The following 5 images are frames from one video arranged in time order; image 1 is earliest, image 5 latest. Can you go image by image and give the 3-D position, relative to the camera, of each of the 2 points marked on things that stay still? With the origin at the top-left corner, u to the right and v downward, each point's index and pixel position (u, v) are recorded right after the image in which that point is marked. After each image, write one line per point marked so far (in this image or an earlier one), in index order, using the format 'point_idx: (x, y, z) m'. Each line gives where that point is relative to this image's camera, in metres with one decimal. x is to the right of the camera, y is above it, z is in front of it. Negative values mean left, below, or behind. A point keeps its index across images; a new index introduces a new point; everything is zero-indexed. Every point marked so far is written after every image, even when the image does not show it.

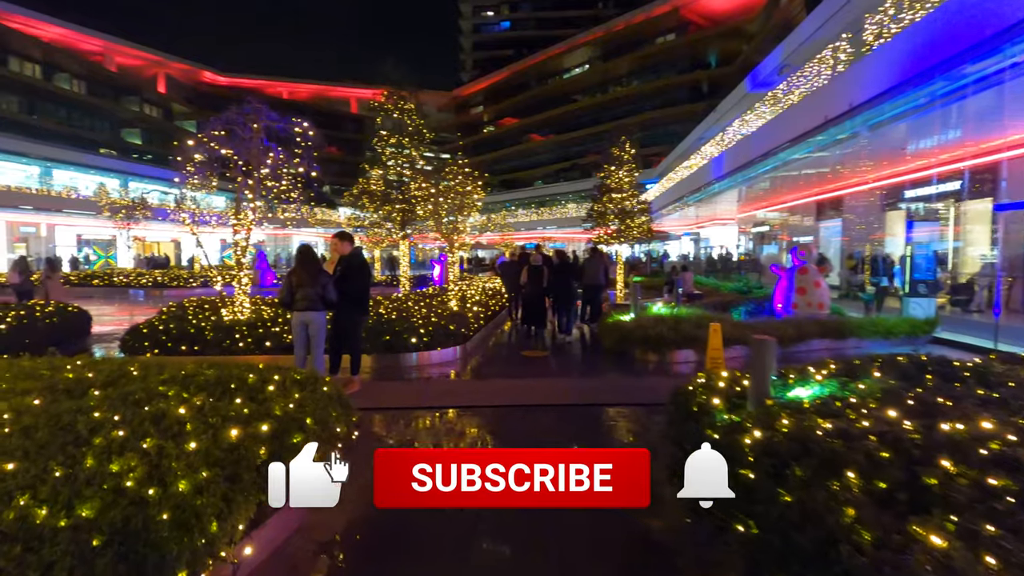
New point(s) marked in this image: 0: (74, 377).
0: (-3.3, -0.7, +4.3) m
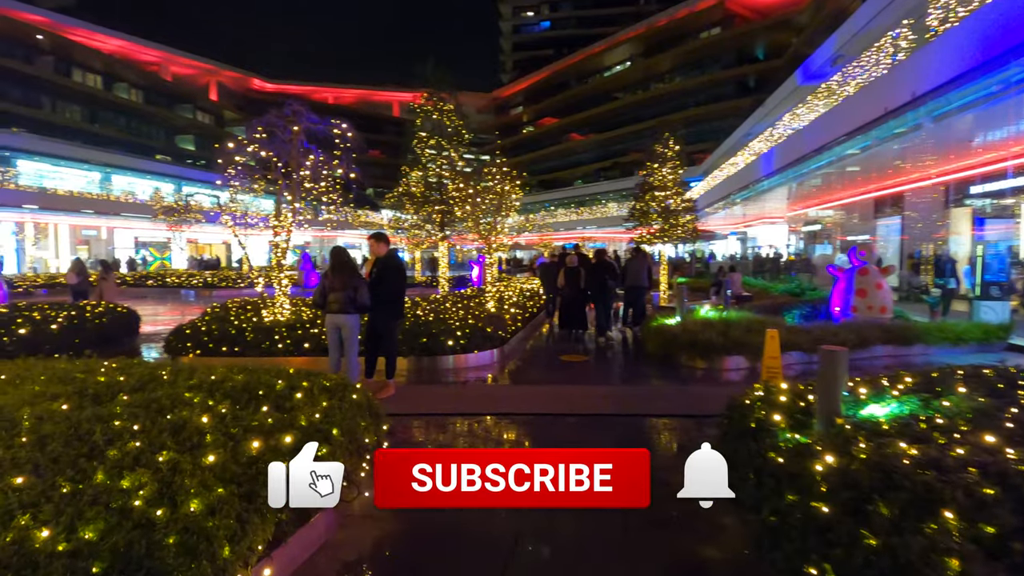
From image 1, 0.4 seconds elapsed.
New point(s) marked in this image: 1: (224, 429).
0: (-3.0, -0.7, +4.3) m
1: (-1.6, -0.8, +3.2) m
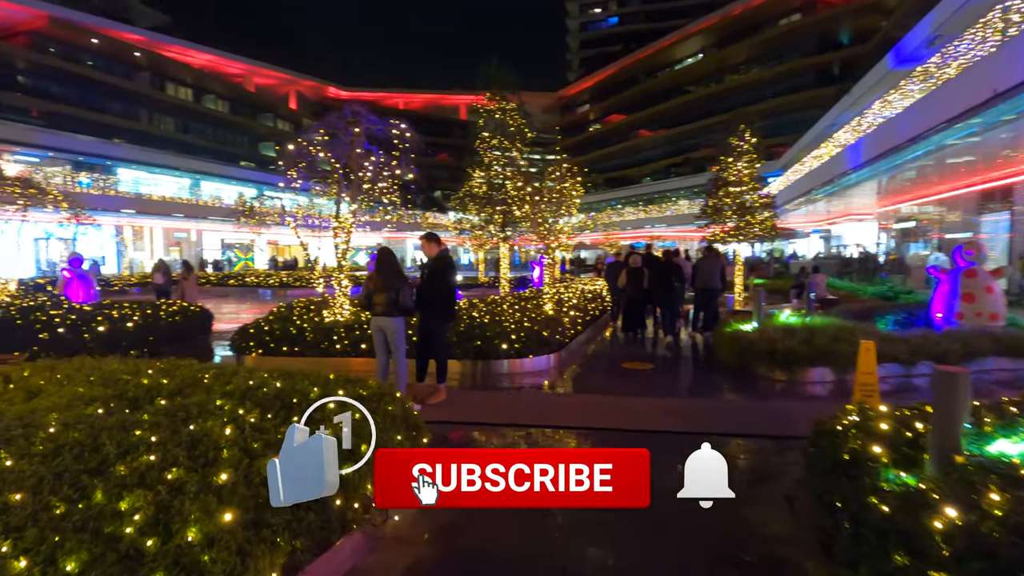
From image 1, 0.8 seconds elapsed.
0: (-2.7, -0.7, +4.2) m
1: (-1.4, -0.8, +3.0) m
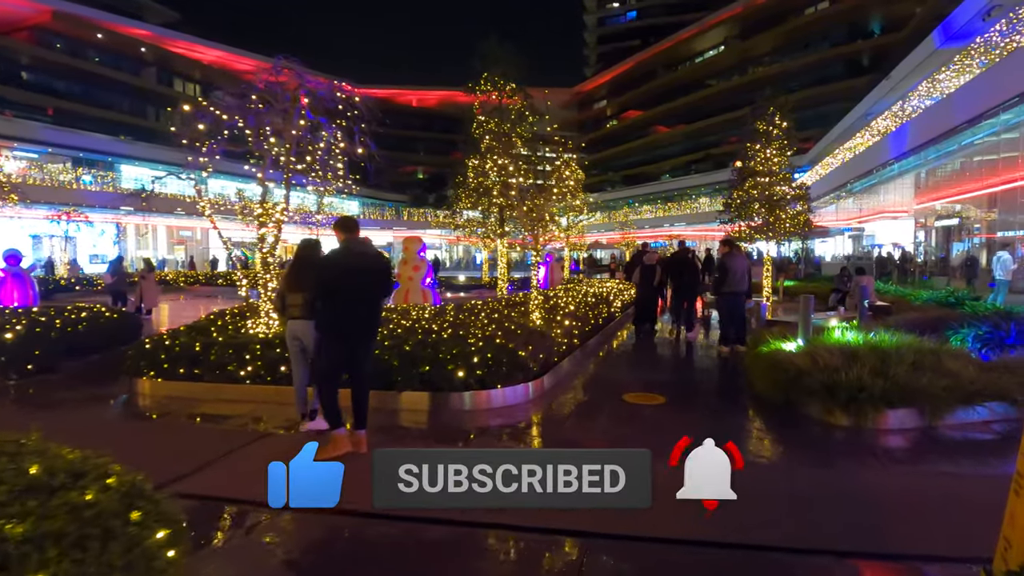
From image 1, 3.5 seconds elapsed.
0: (-3.2, -0.8, +2.2) m
1: (-1.9, -0.8, +0.9) m
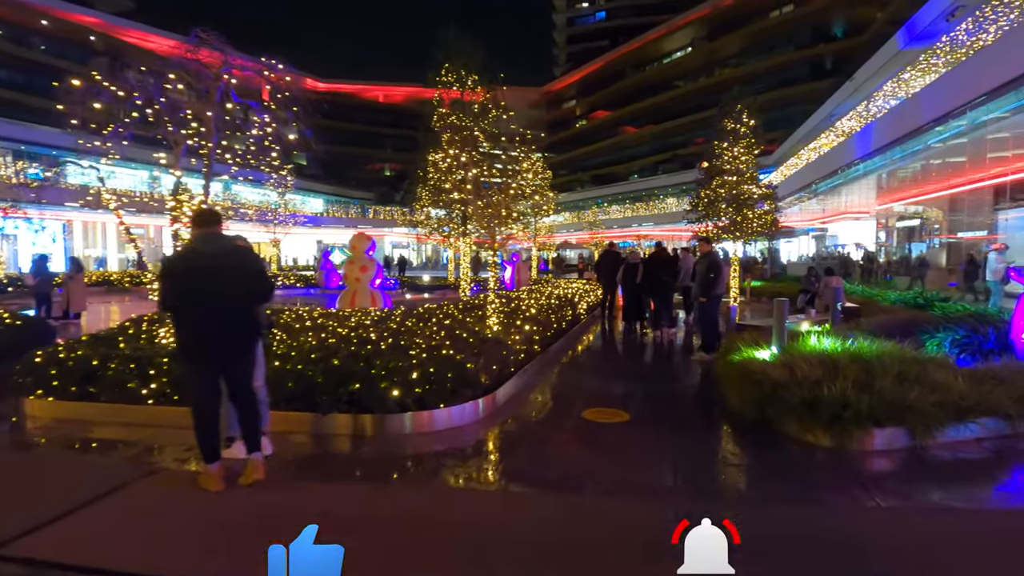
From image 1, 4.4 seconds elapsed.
0: (-3.5, -0.8, +1.3) m
1: (-2.2, -0.9, +0.1) m
